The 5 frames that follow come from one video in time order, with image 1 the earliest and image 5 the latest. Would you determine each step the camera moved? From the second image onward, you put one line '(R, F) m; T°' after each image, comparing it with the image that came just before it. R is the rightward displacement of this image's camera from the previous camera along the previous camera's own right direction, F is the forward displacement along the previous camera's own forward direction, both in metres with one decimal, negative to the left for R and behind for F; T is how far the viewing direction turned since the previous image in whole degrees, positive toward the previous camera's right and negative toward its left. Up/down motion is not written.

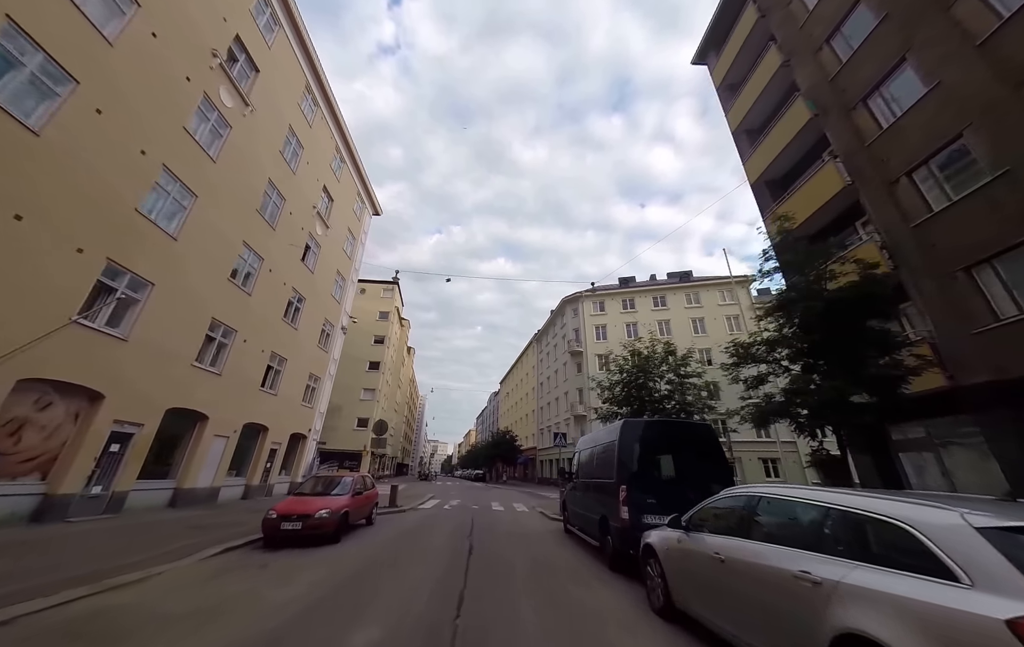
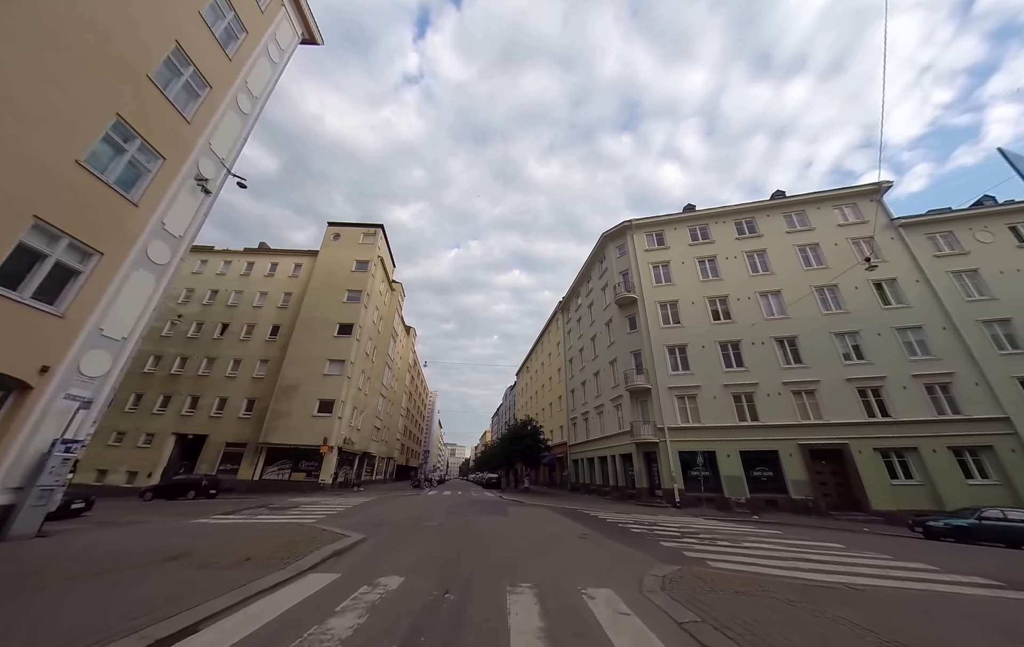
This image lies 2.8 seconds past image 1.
(-0.7, +12.2) m; -2°
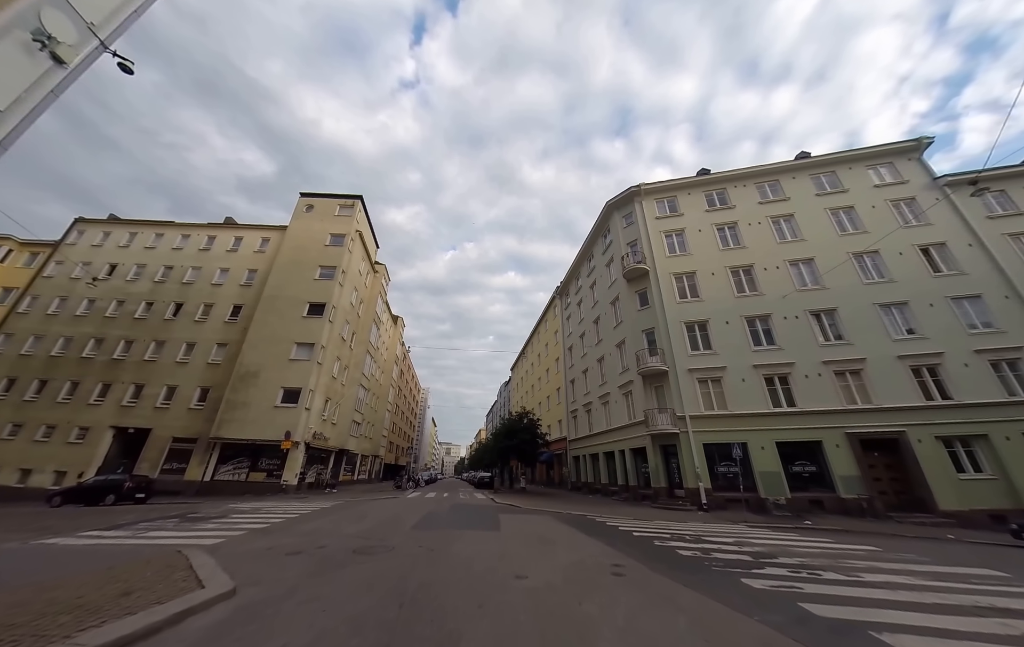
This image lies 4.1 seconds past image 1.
(+0.1, +3.5) m; +1°
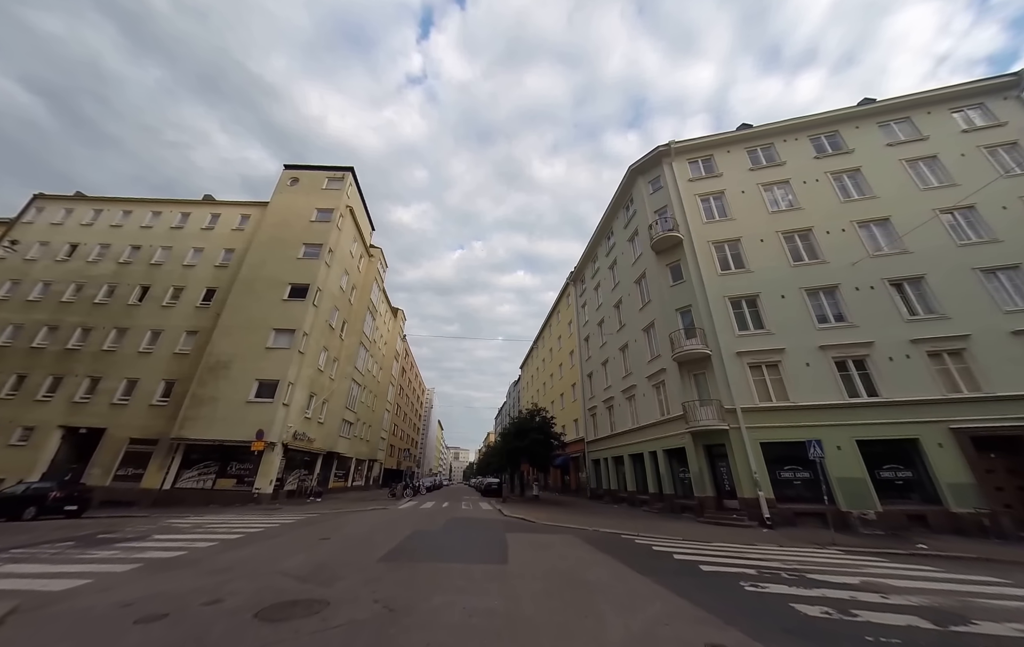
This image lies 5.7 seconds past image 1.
(-0.1, +3.4) m; -1°
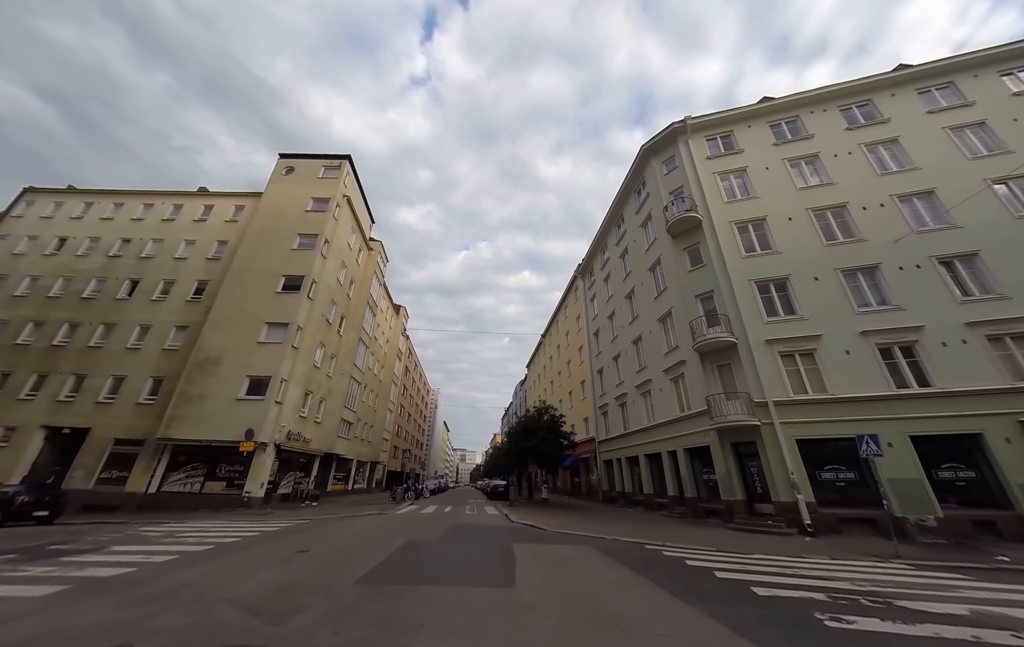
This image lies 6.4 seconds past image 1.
(0.0, +1.4) m; -1°
